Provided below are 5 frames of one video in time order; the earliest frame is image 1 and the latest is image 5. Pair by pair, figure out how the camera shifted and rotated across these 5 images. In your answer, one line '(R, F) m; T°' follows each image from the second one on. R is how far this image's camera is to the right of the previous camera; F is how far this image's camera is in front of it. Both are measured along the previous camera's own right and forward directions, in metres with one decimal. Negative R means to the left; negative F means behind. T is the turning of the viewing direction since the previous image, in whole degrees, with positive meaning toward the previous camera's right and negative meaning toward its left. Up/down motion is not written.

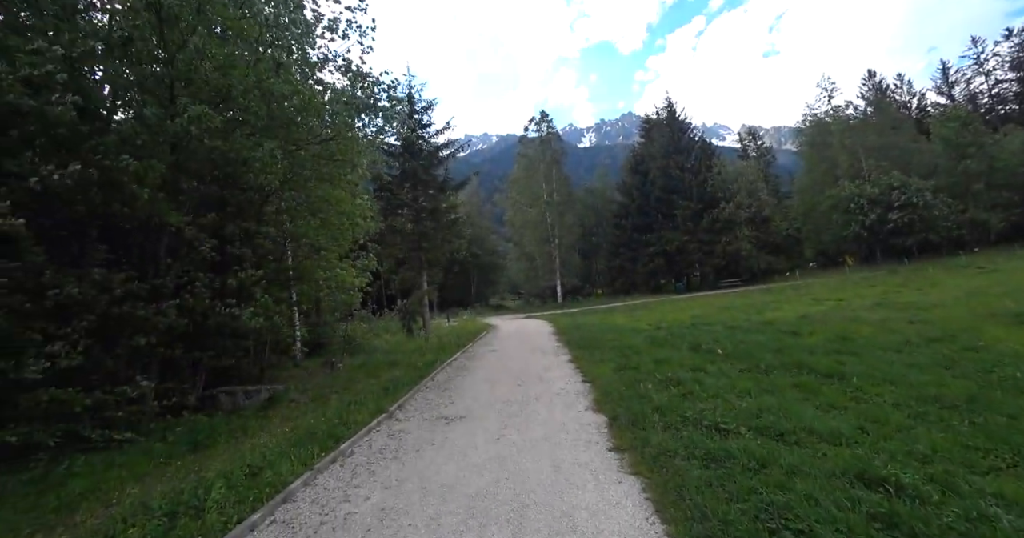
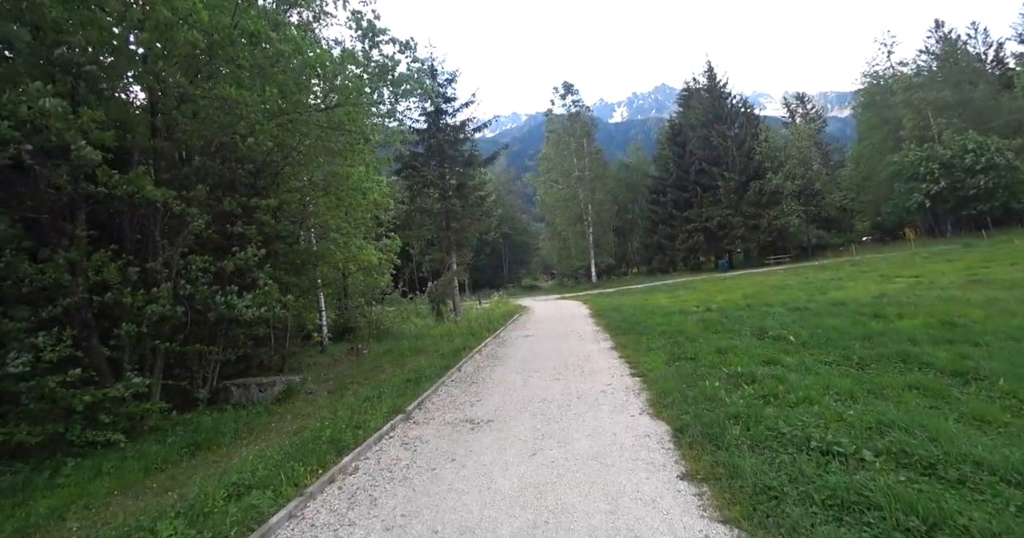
(0.0, +1.2) m; -4°
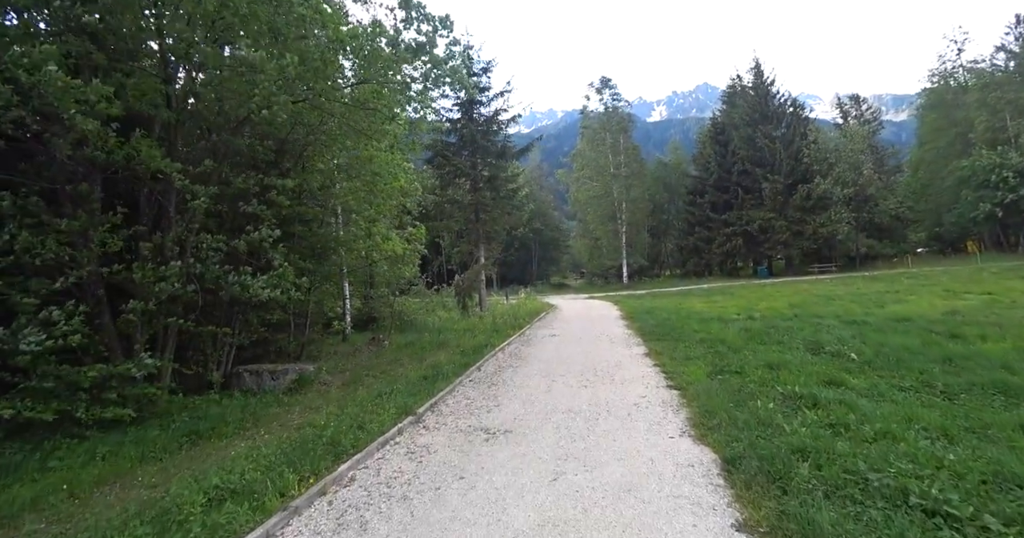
(0.0, +0.7) m; -3°
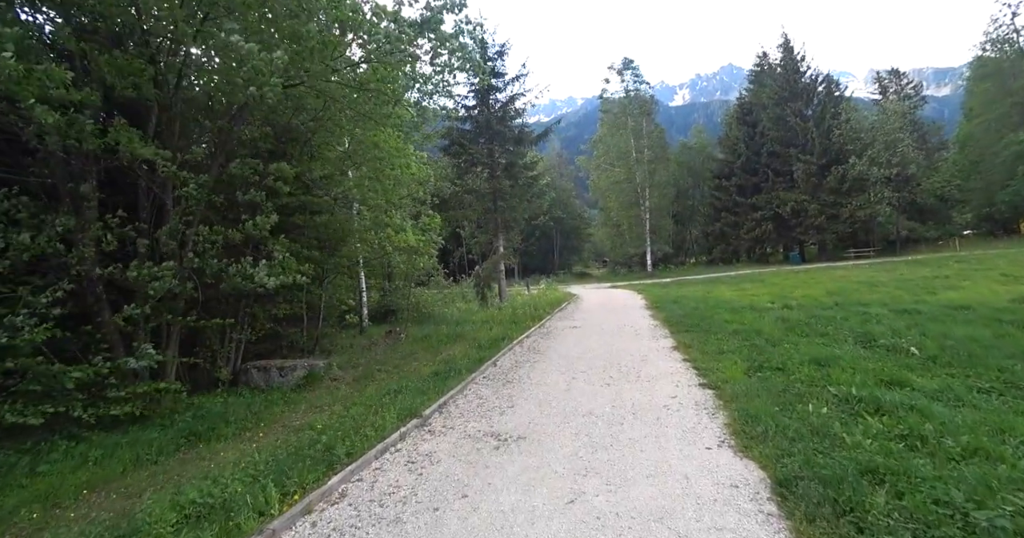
(+0.1, +0.6) m; -3°
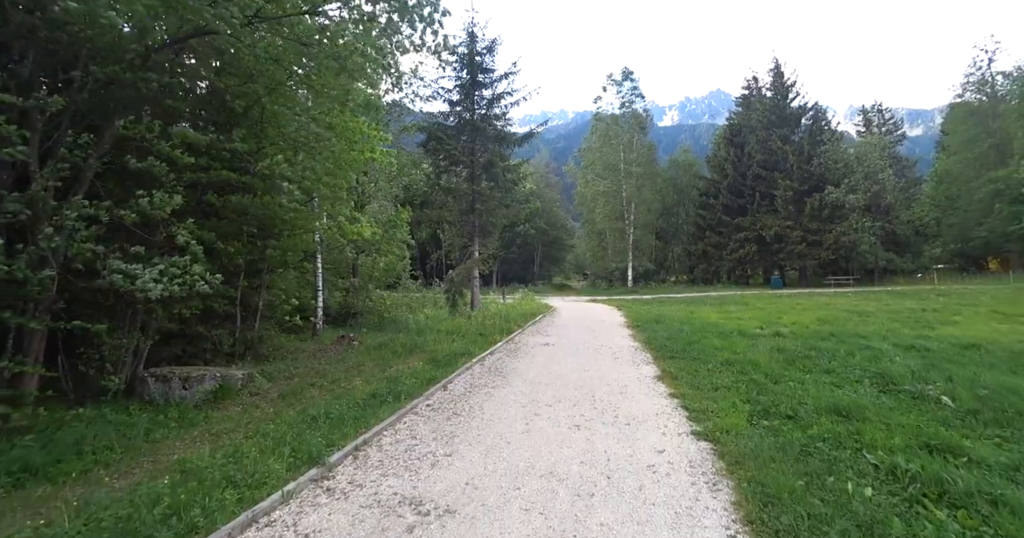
(+0.3, +1.4) m; +2°
